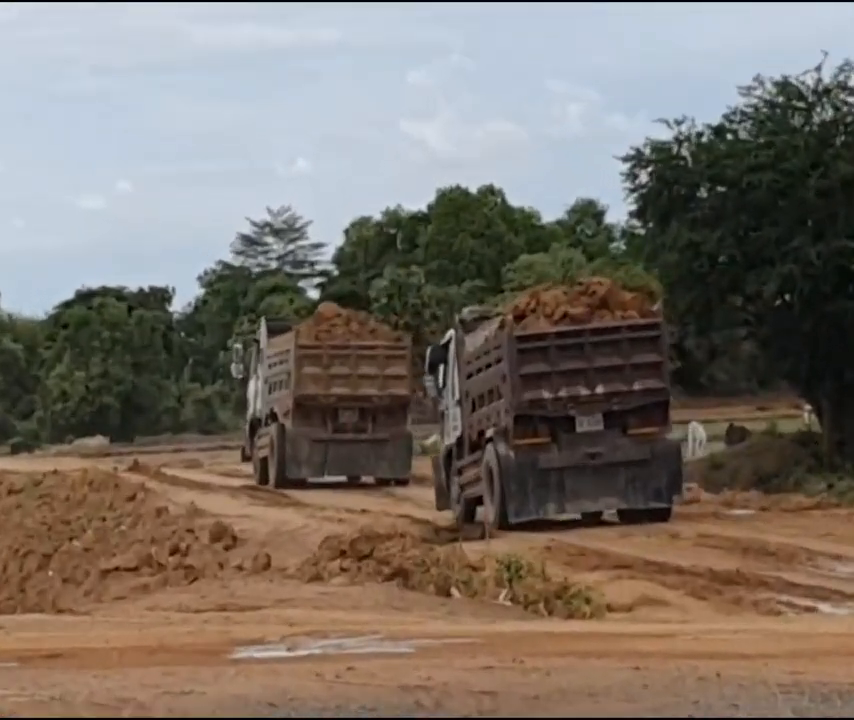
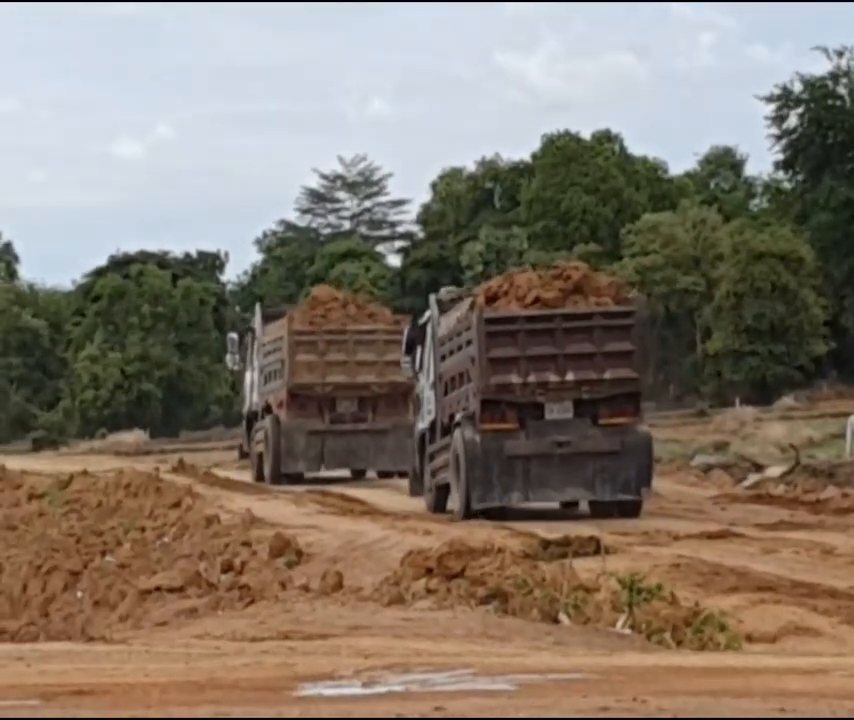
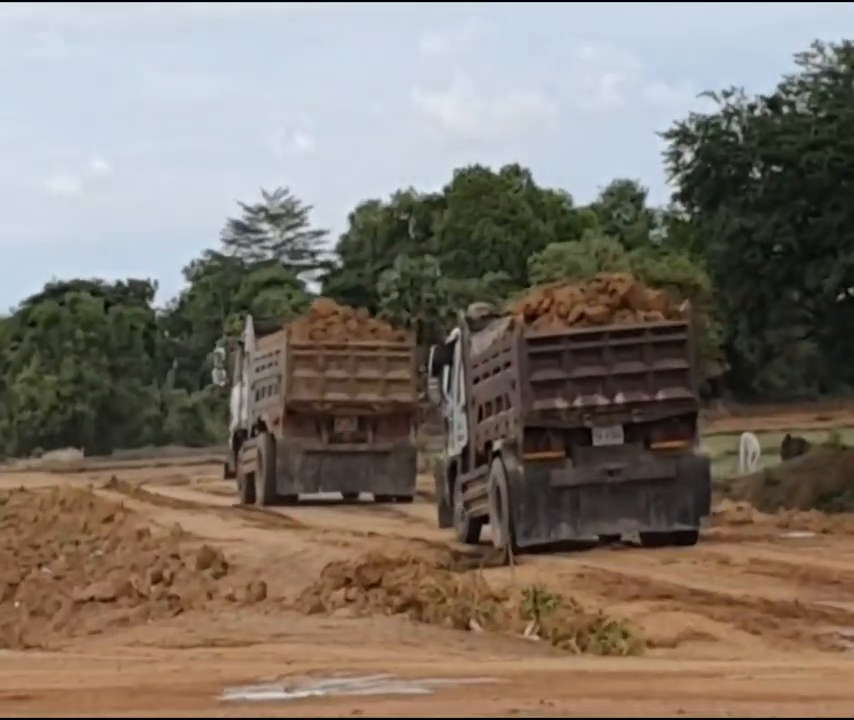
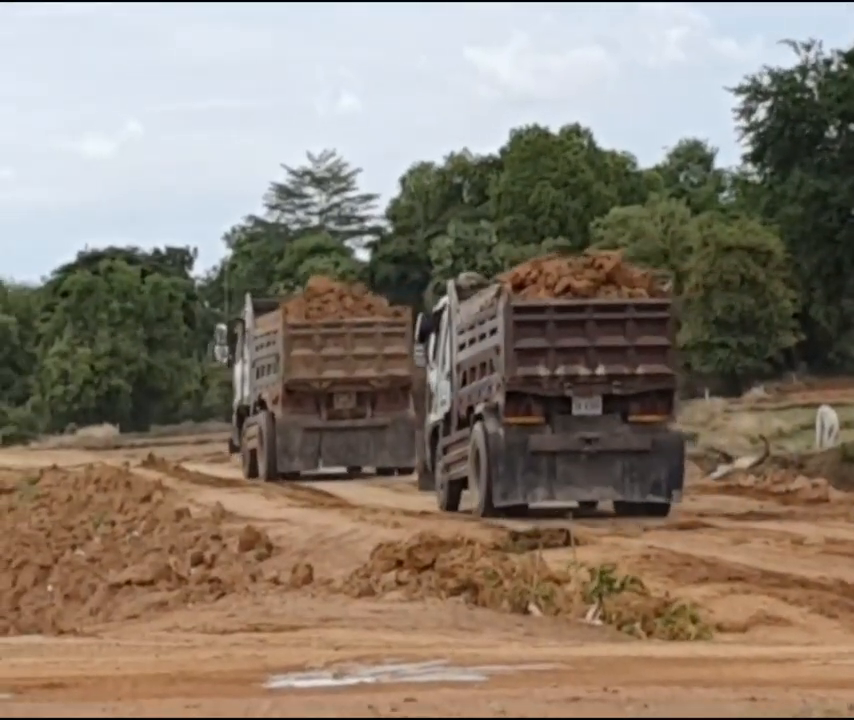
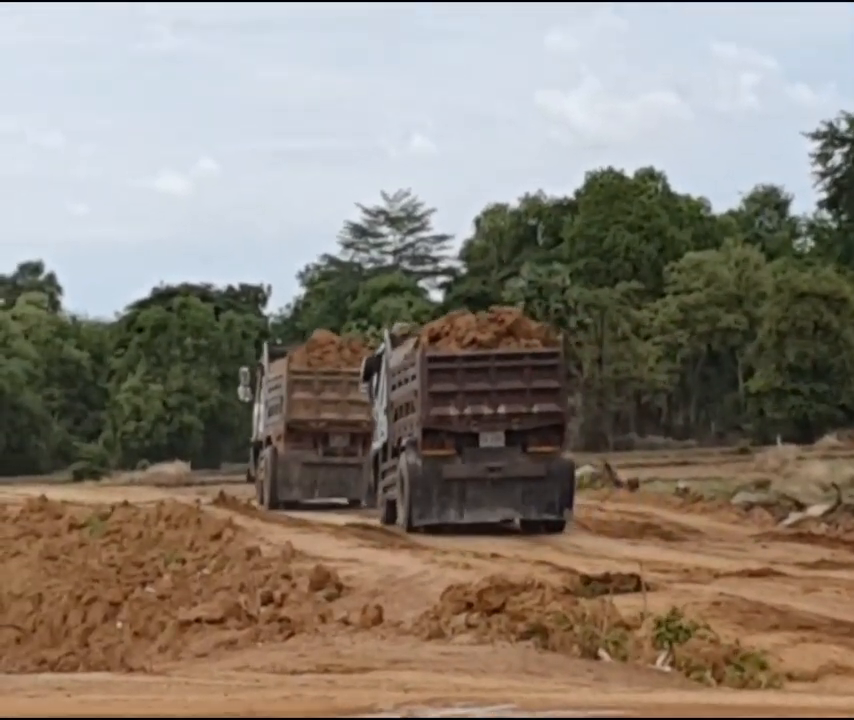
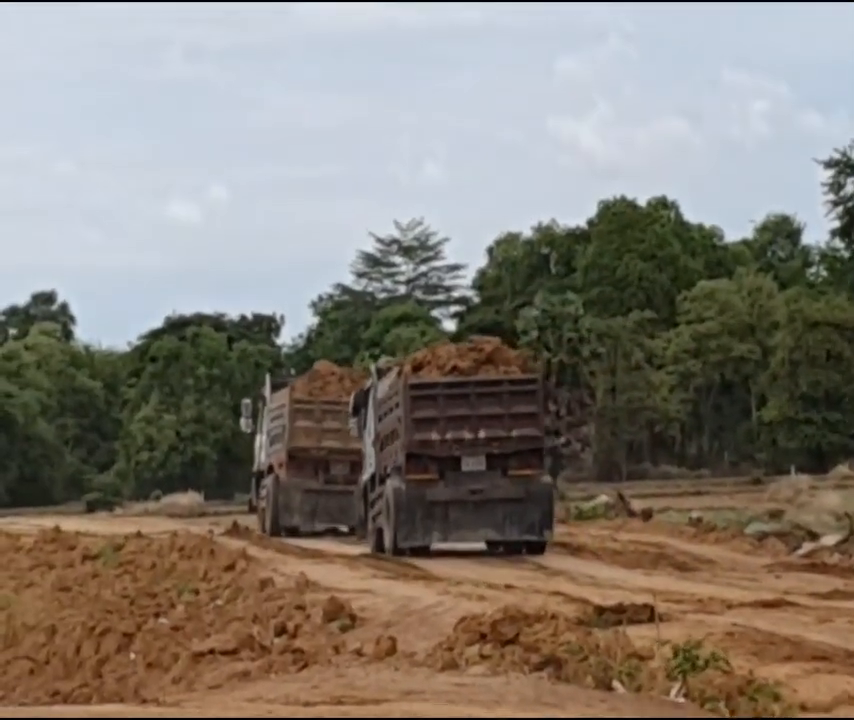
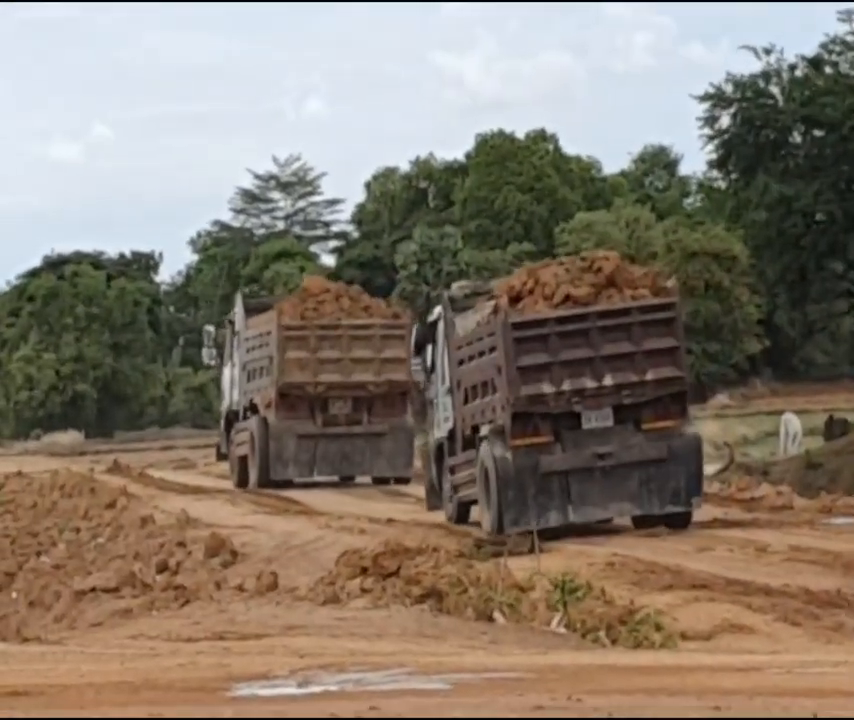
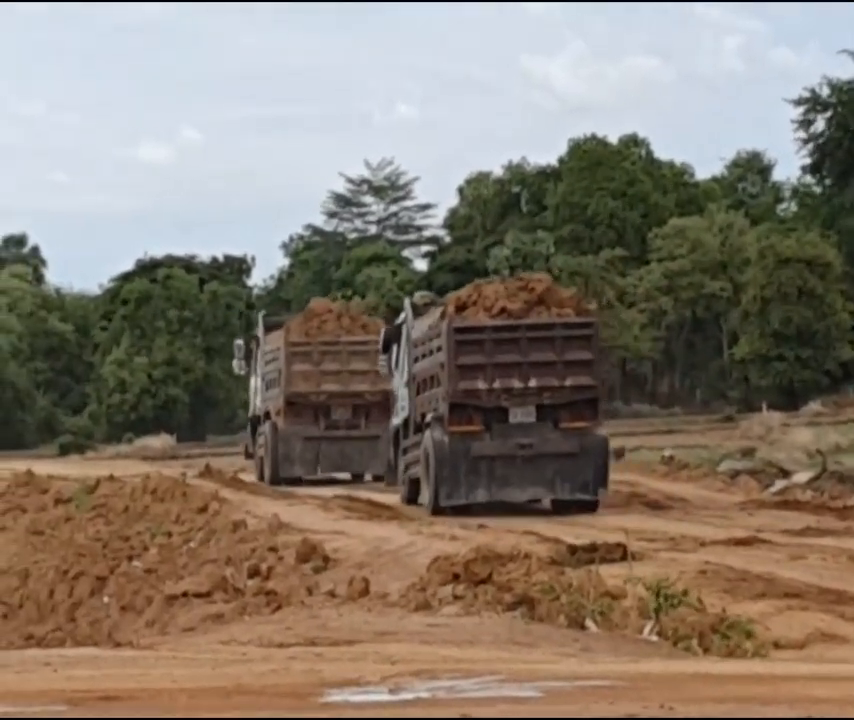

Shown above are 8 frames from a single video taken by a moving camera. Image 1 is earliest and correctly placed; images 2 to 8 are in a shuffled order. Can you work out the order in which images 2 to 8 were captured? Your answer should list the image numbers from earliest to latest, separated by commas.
3, 7, 4, 2, 8, 5, 6
